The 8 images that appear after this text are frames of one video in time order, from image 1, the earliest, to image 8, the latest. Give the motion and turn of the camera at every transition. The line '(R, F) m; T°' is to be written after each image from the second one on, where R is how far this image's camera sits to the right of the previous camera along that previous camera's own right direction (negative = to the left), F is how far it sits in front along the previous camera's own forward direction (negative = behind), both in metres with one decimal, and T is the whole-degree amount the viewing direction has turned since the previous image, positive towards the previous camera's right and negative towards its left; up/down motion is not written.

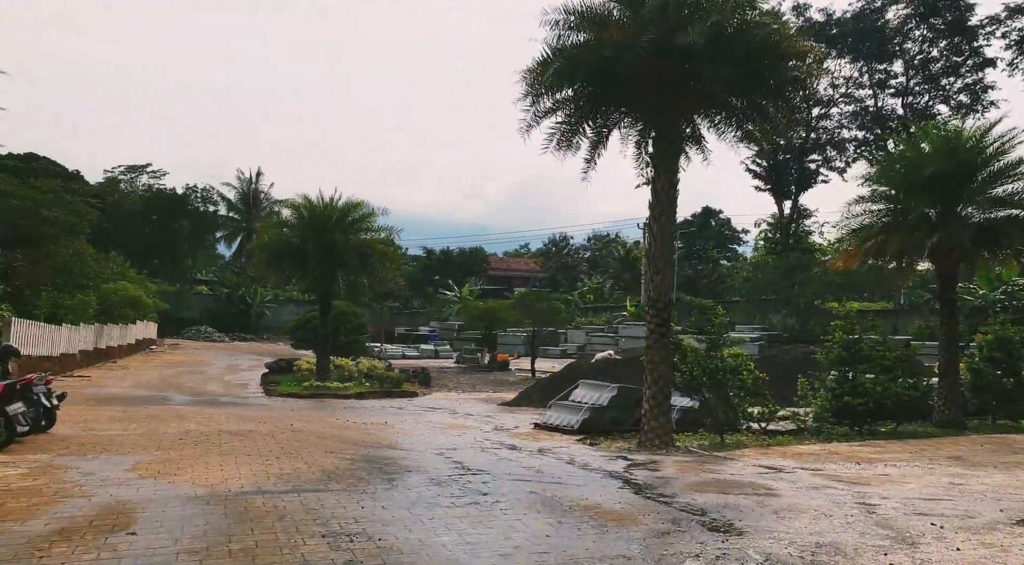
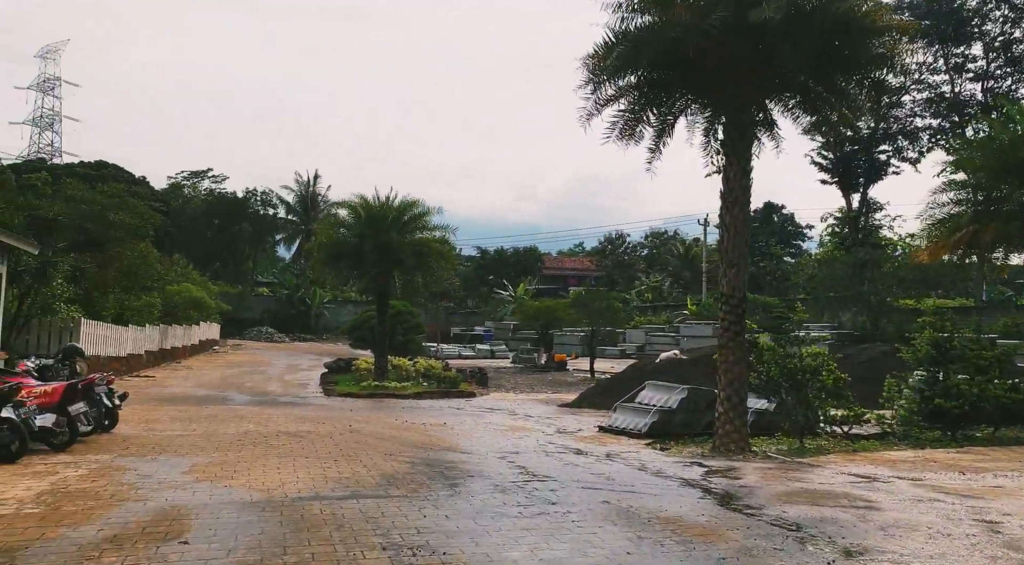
(-0.1, +0.5) m; -4°
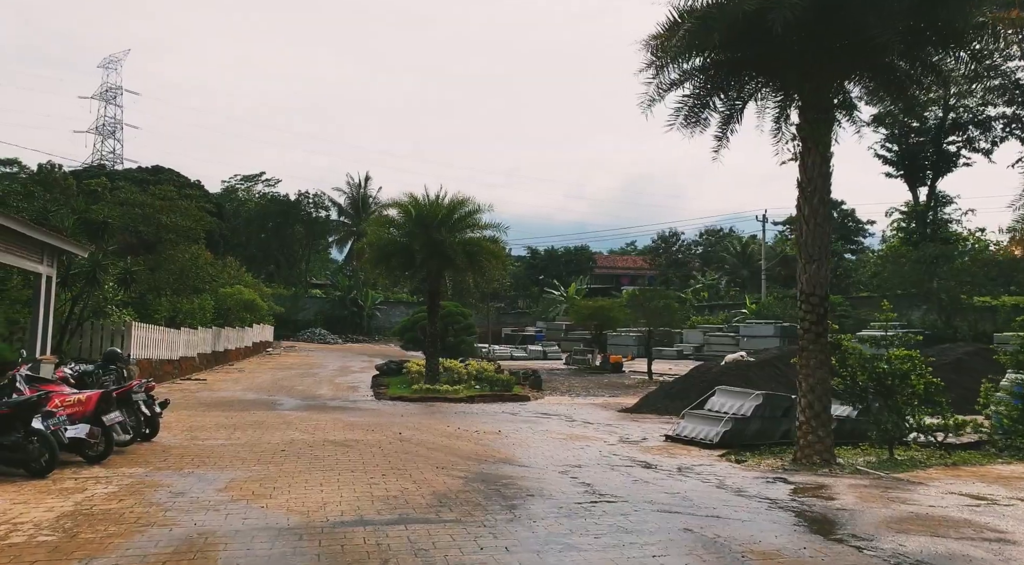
(-0.1, +0.8) m; -4°
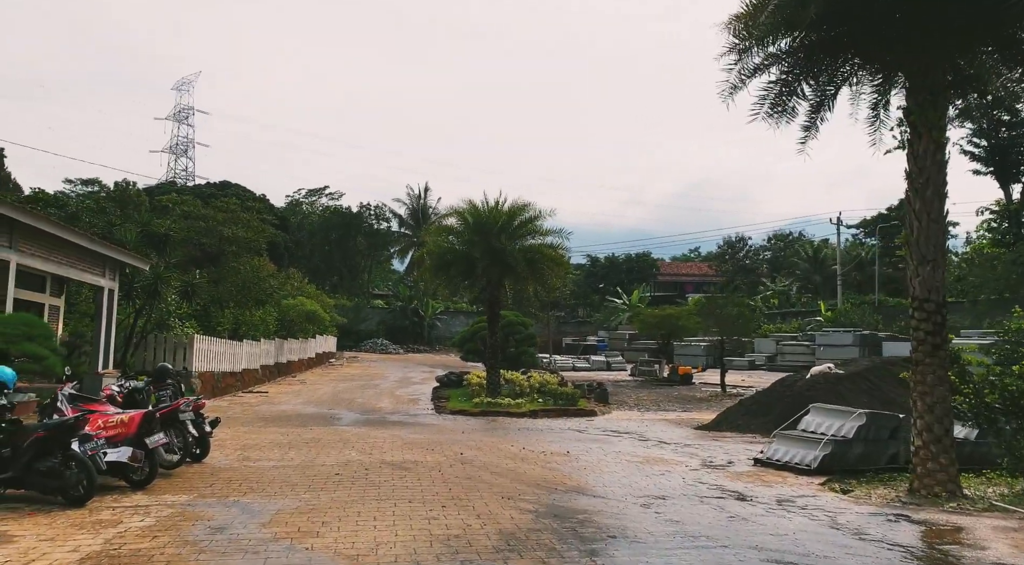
(-0.1, +0.9) m; -4°
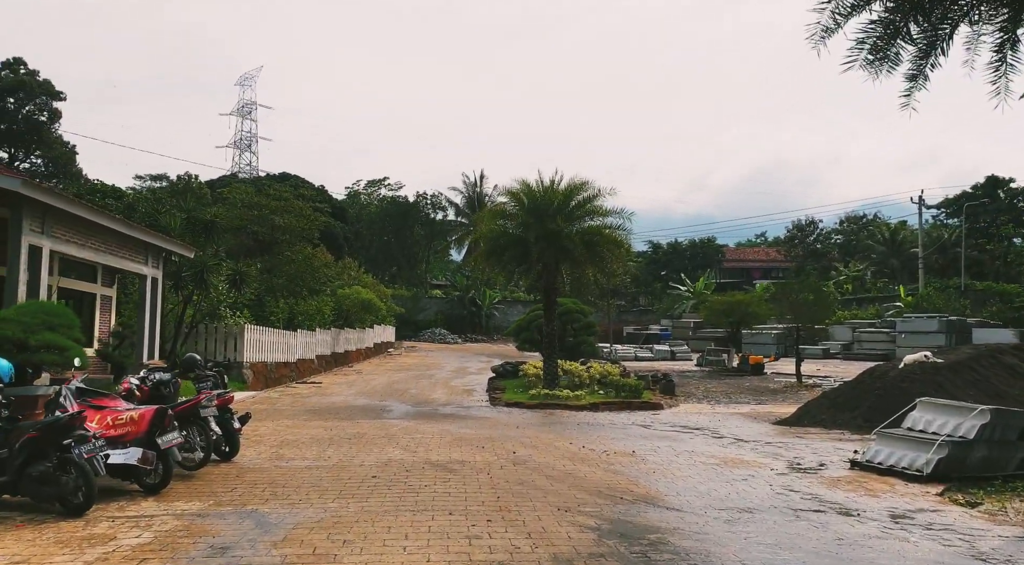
(0.0, +1.2) m; -4°
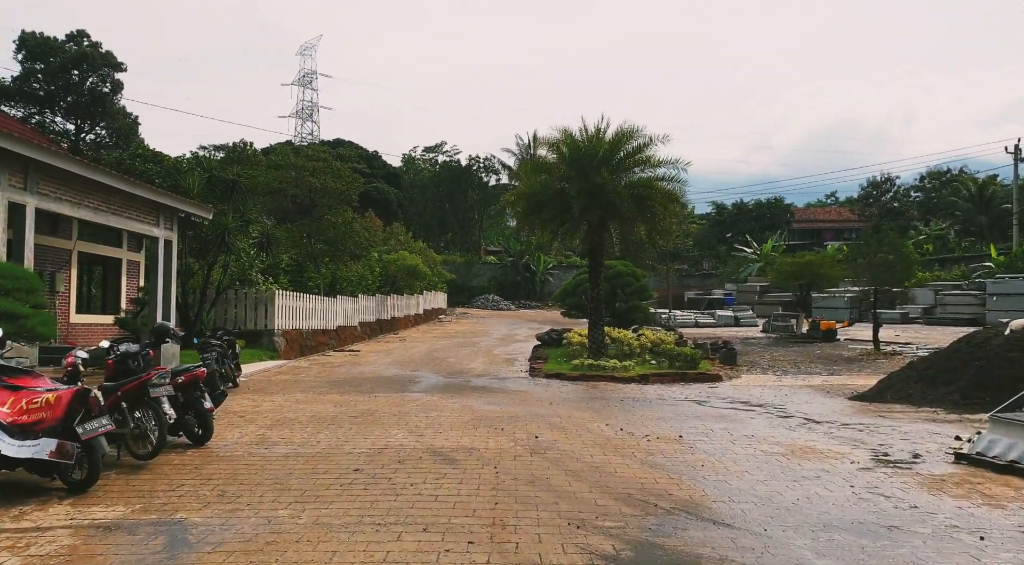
(+0.4, +1.7) m; -4°
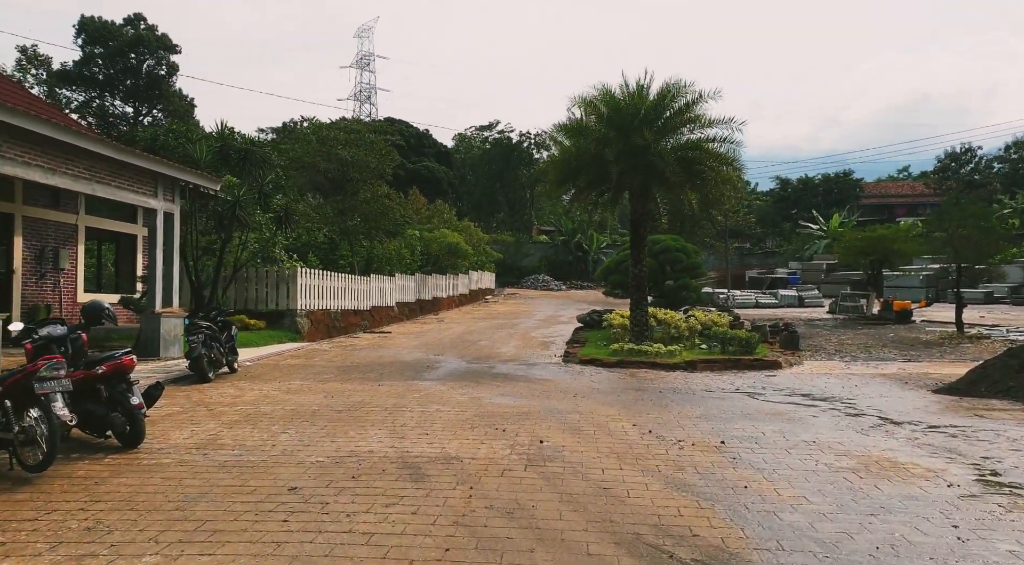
(+0.5, +1.7) m; -4°
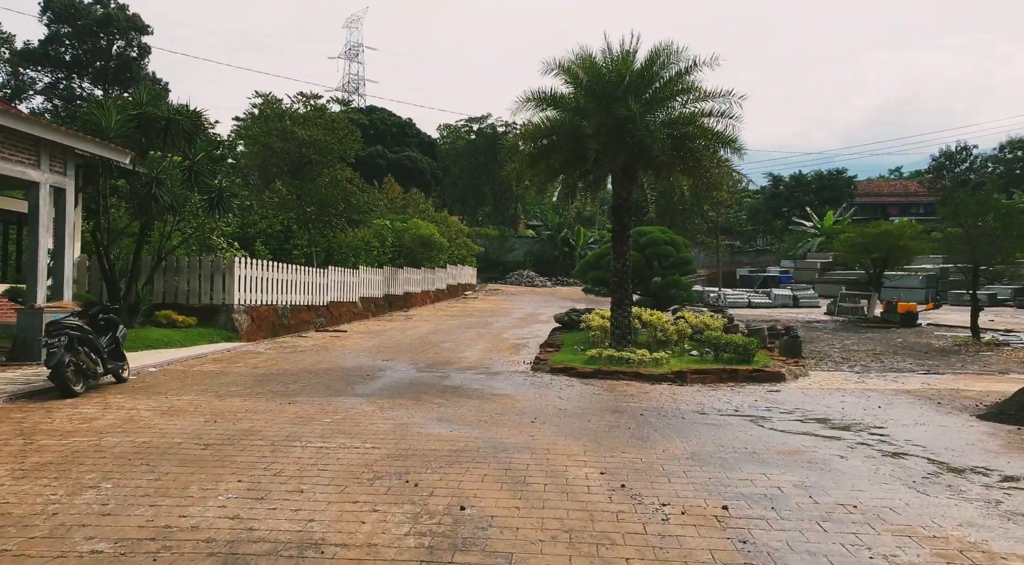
(+0.5, +2.3) m; +1°
